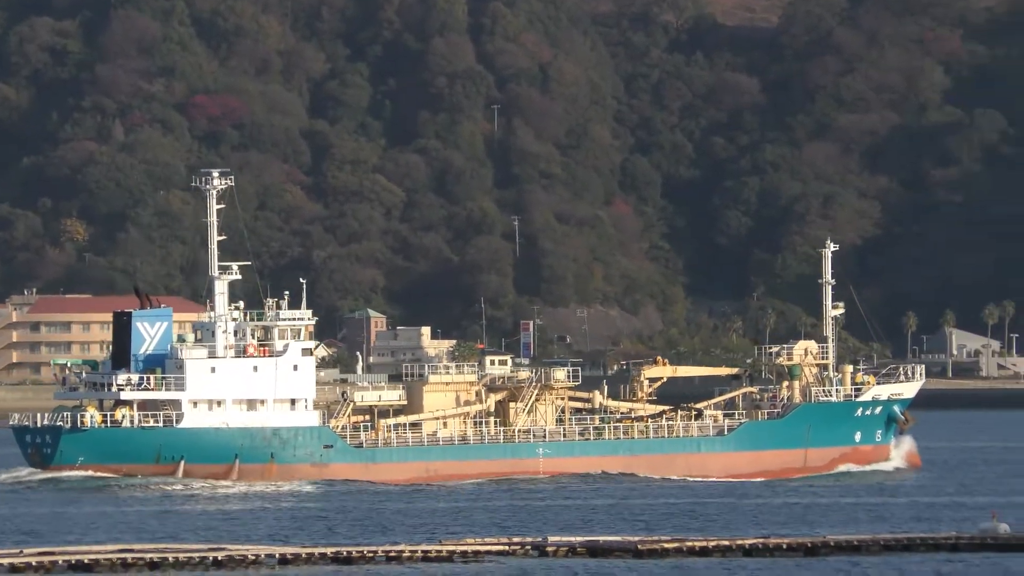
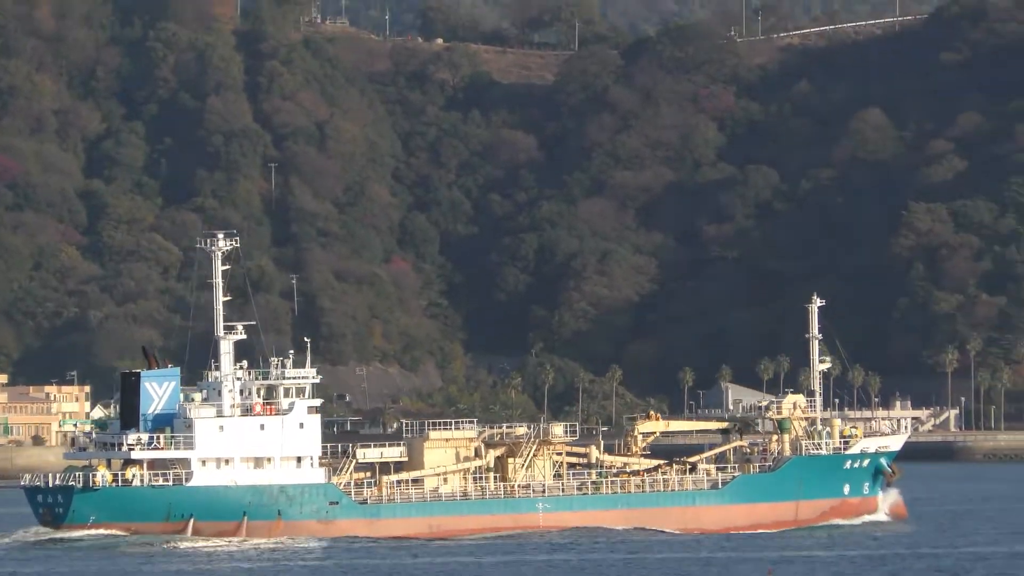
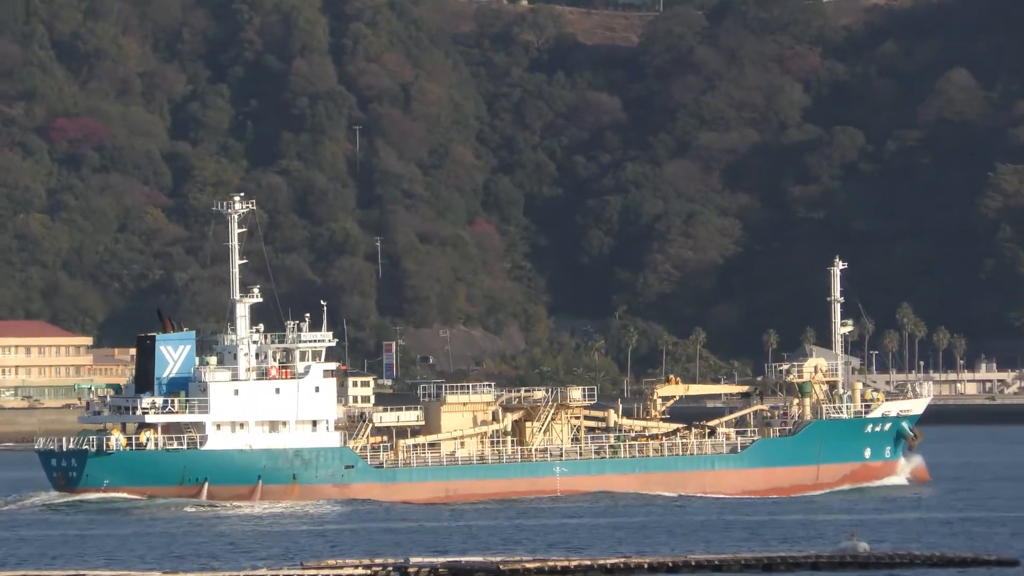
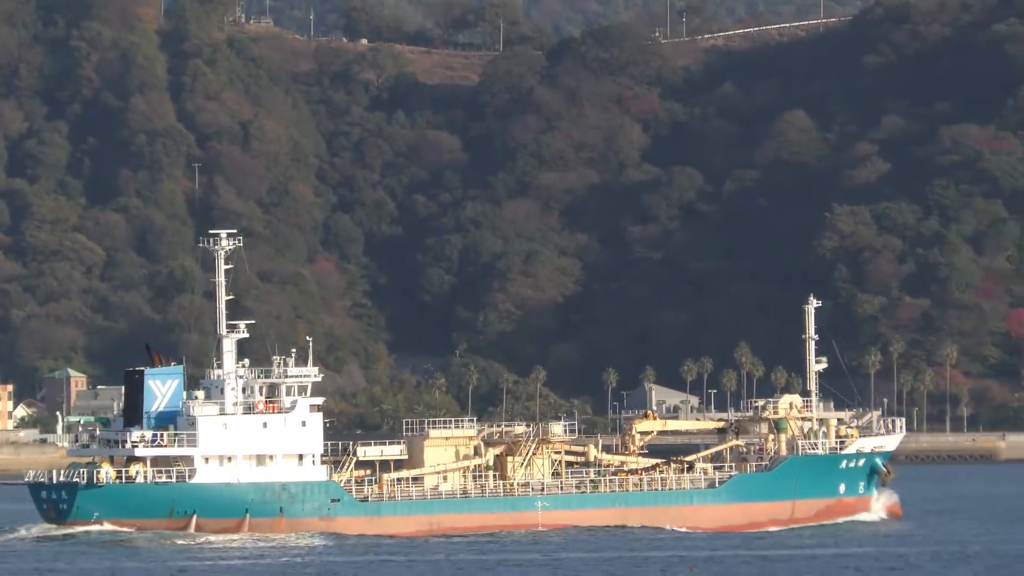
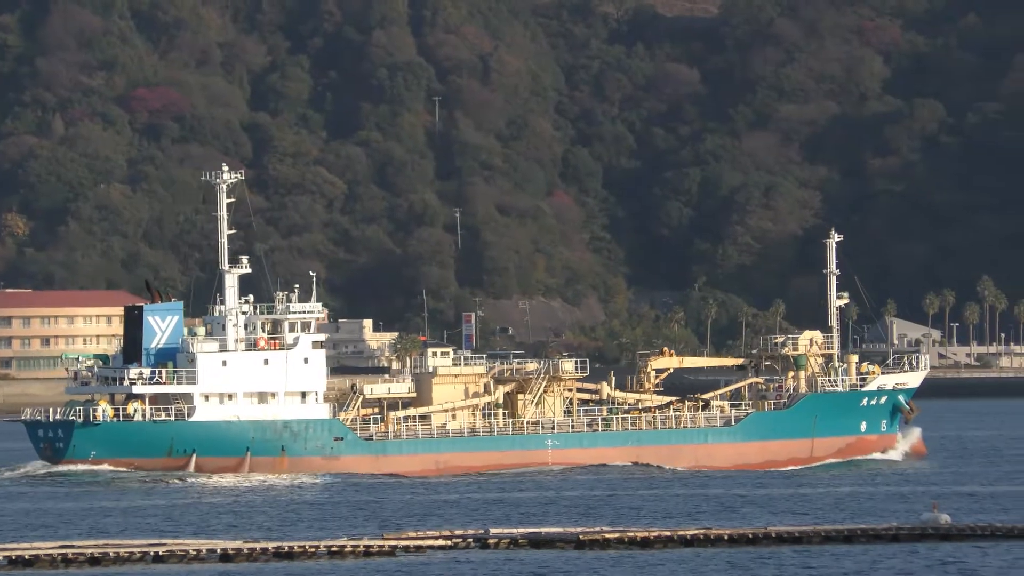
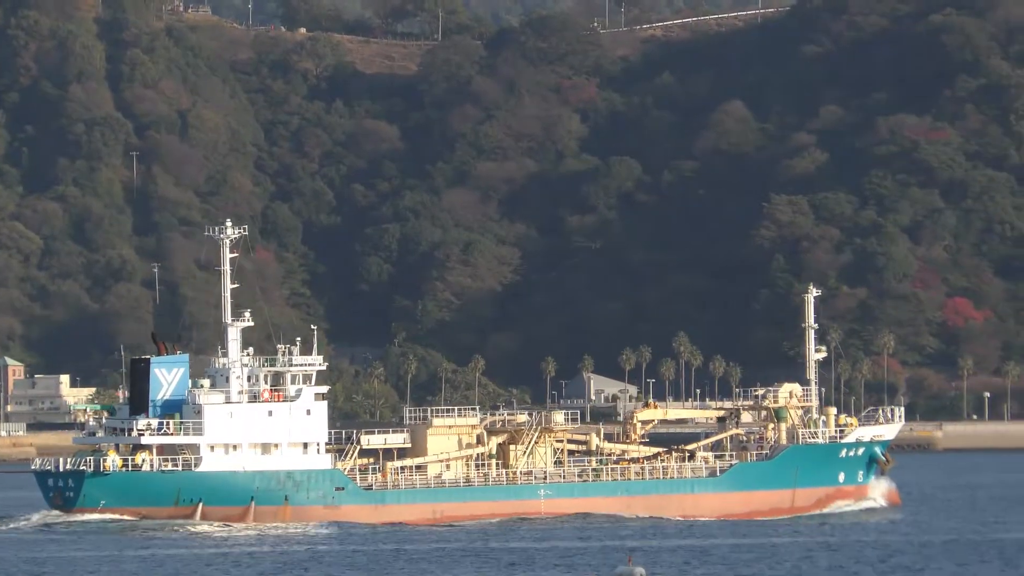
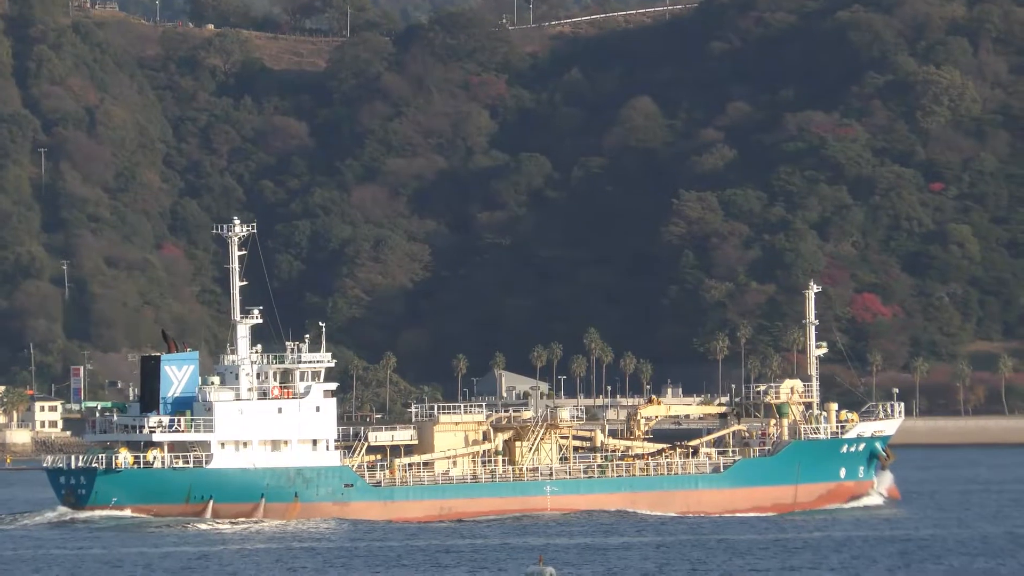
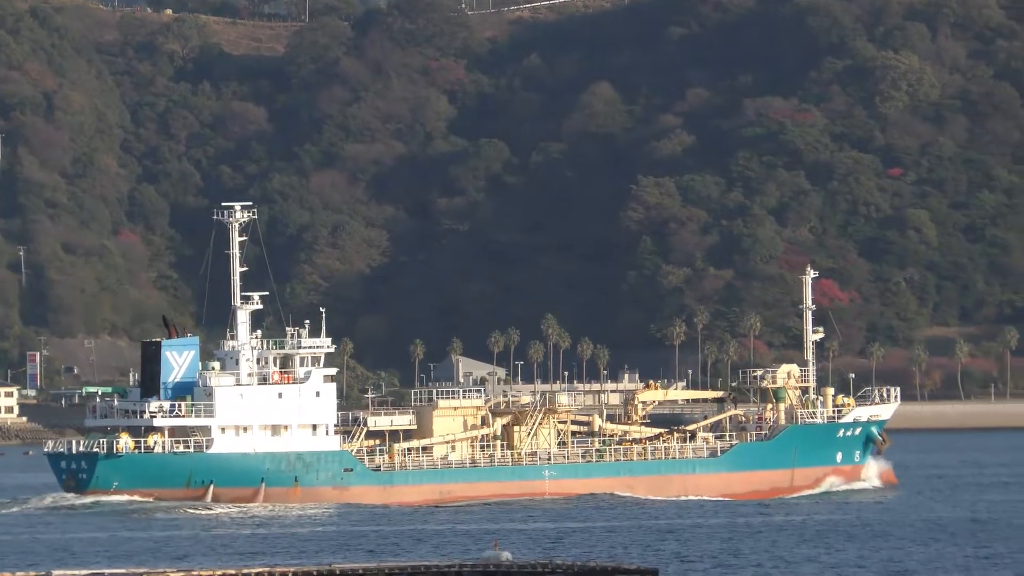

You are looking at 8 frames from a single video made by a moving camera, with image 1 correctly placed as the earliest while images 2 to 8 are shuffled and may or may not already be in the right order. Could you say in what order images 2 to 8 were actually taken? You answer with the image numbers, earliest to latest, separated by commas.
5, 3, 2, 4, 6, 7, 8
